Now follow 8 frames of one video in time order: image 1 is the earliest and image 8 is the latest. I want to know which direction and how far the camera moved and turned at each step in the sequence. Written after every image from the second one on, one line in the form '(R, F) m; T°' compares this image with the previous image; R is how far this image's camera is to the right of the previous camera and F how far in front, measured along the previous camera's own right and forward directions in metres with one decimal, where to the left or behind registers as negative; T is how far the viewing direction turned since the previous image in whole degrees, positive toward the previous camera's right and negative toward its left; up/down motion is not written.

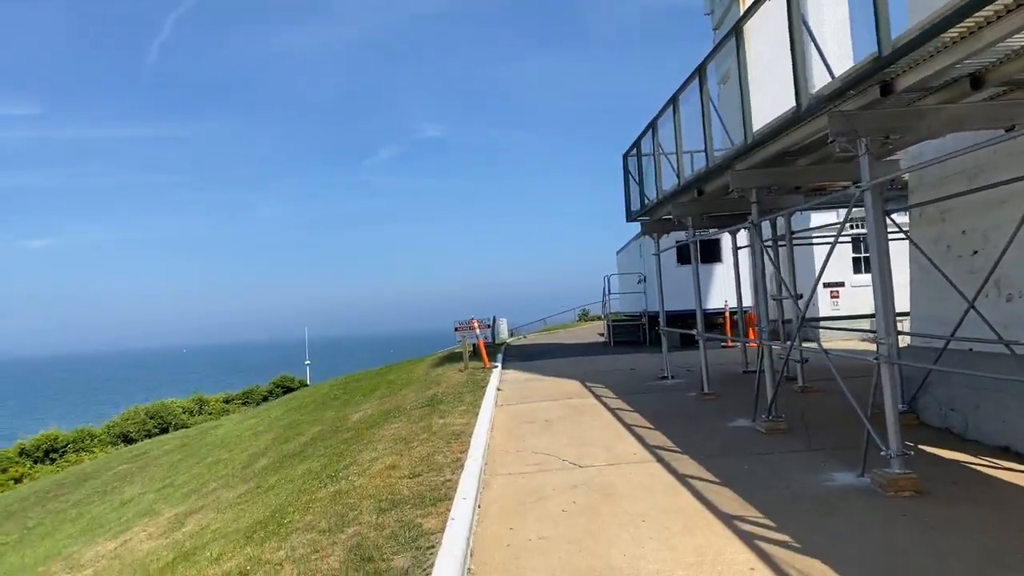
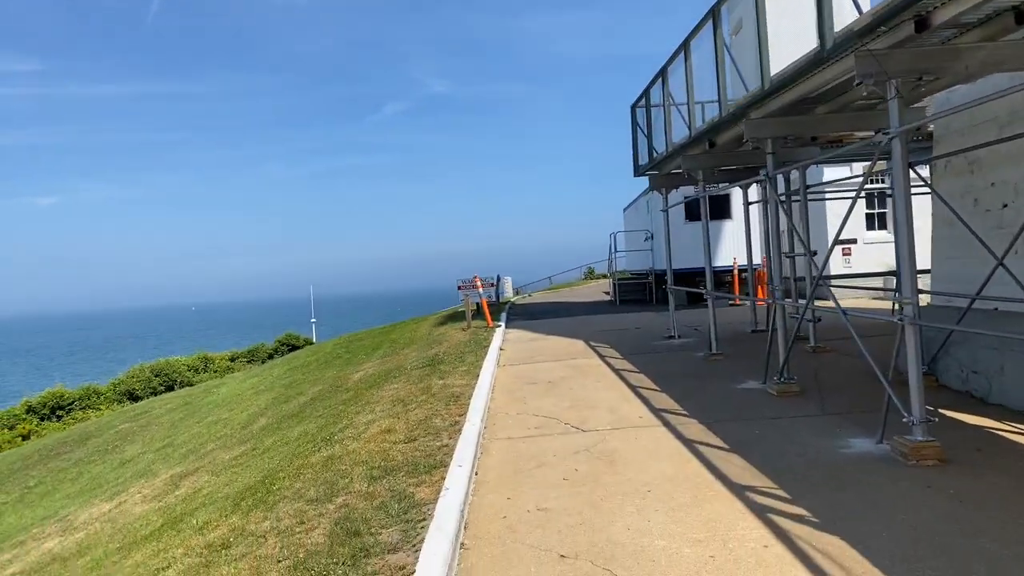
(+0.1, +0.4) m; -1°
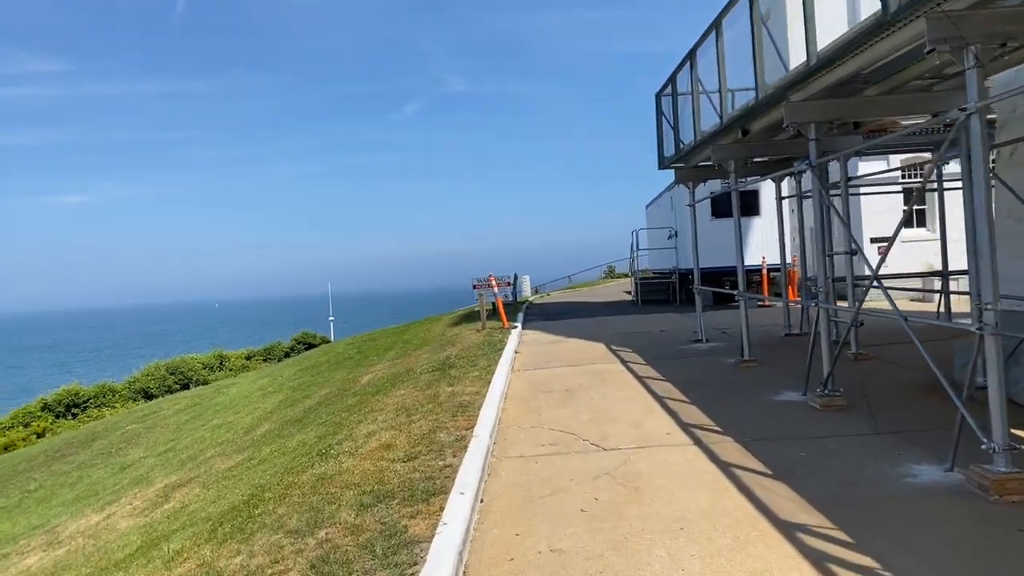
(+0.1, +0.7) m; -2°
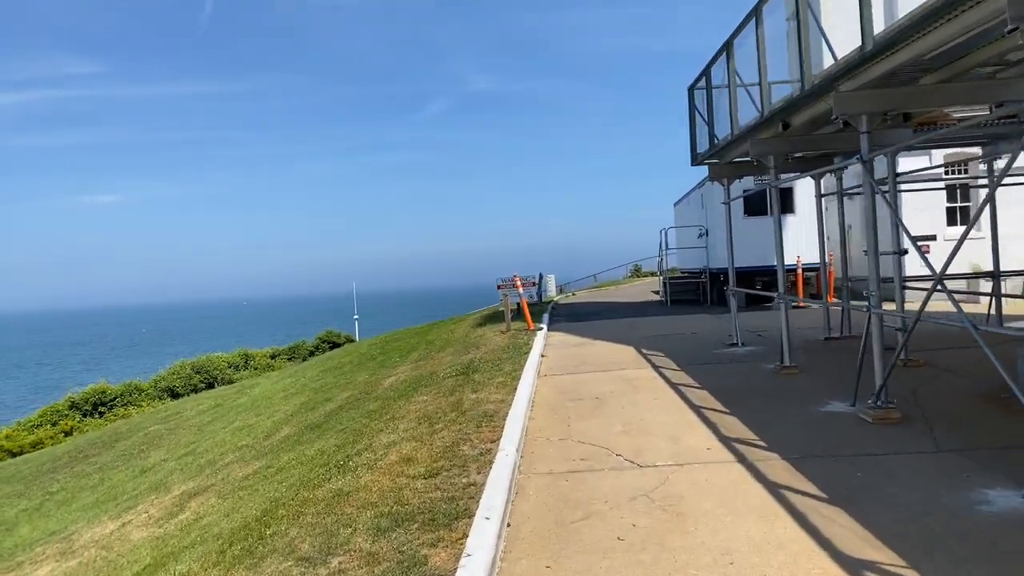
(0.0, +0.4) m; -2°
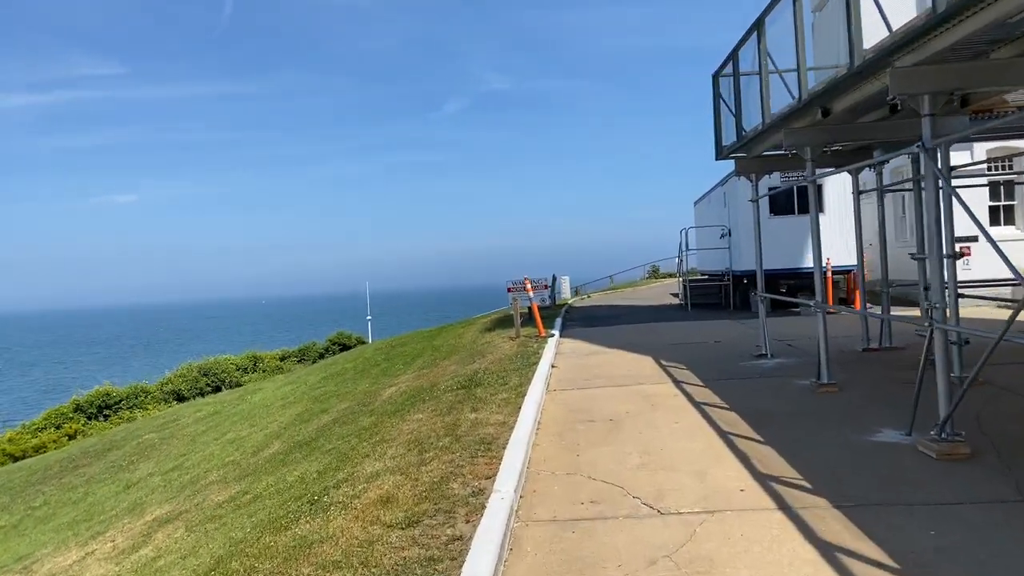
(+0.1, +0.8) m; -1°
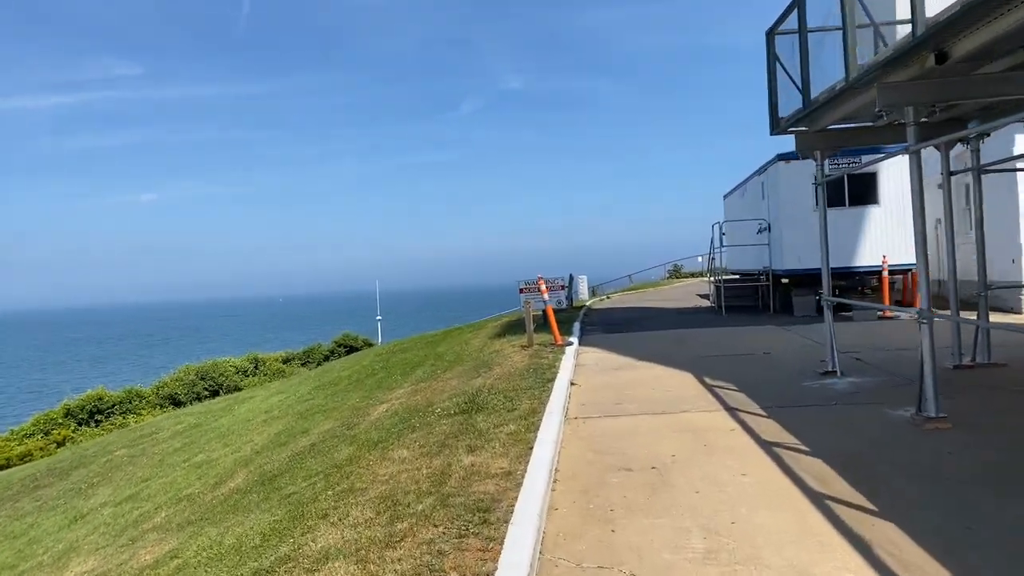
(0.0, +1.7) m; -1°
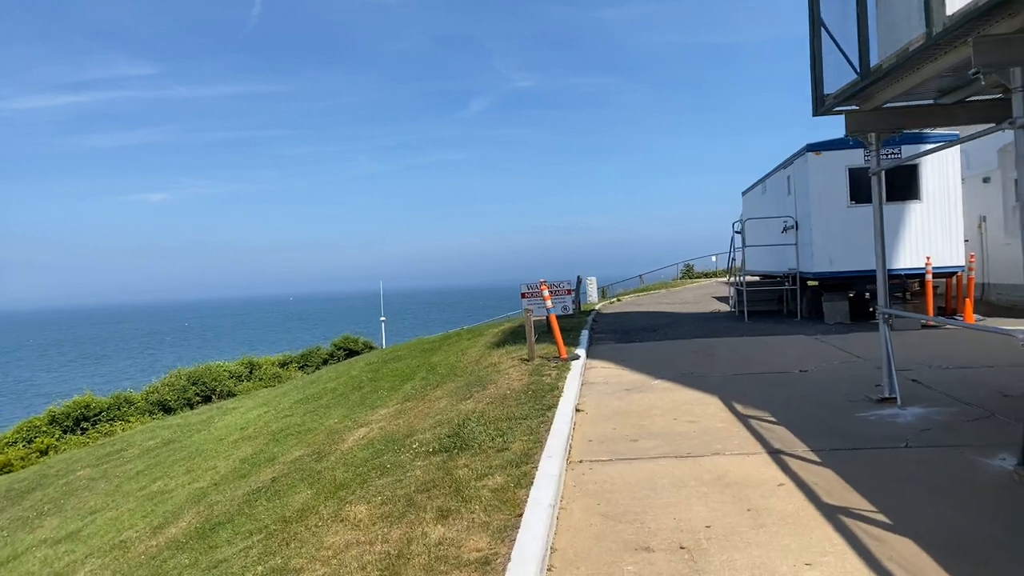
(+0.1, +1.3) m; -1°
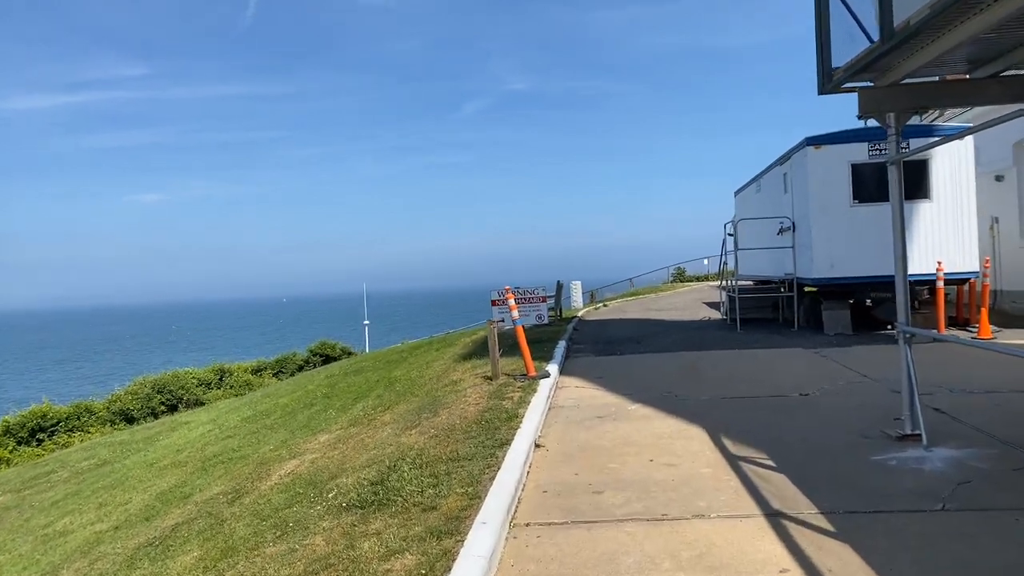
(+0.4, +1.2) m; +1°
